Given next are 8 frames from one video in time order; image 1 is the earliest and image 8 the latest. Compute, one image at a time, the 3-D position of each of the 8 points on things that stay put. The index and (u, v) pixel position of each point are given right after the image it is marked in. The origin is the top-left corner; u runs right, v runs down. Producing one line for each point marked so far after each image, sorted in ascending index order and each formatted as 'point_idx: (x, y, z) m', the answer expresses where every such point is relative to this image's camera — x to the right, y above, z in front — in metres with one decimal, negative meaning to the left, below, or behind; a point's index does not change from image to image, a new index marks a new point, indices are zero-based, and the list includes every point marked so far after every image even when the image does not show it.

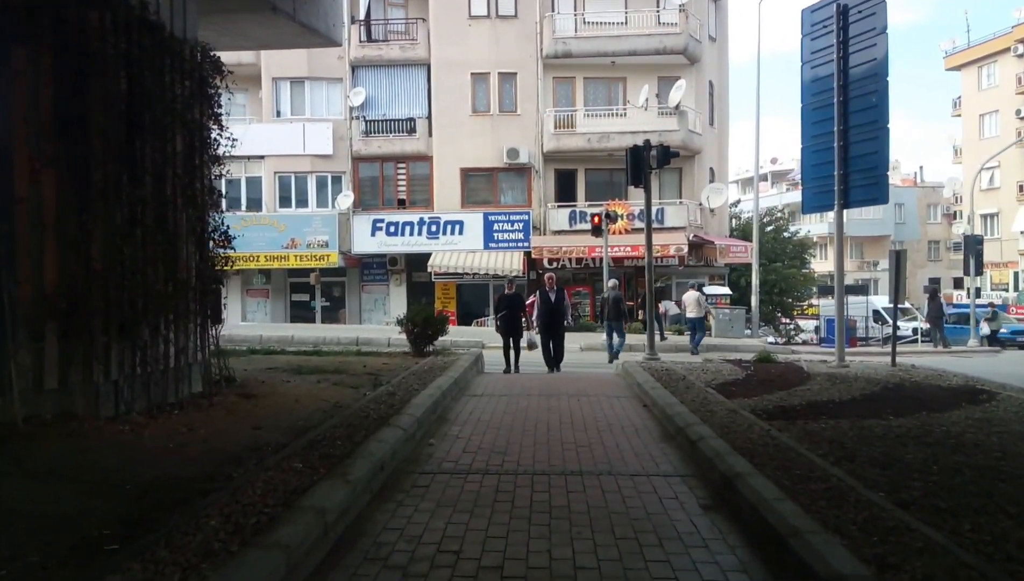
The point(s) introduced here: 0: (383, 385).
0: (-1.7, -1.2, +10.2) m
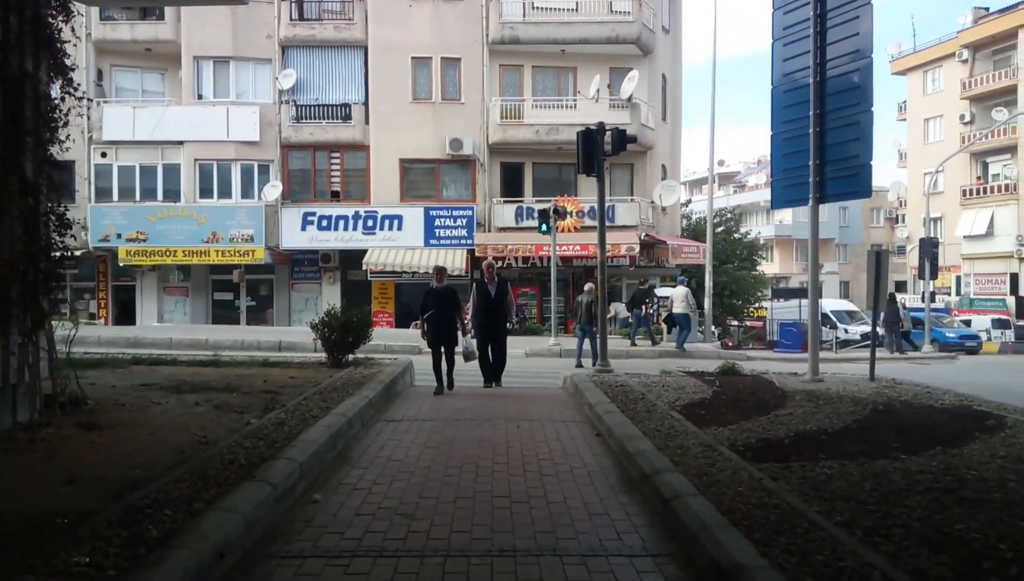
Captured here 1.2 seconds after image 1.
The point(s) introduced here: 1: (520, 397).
0: (-2.5, -1.3, +8.2) m
1: (+0.1, -1.4, +10.3) m
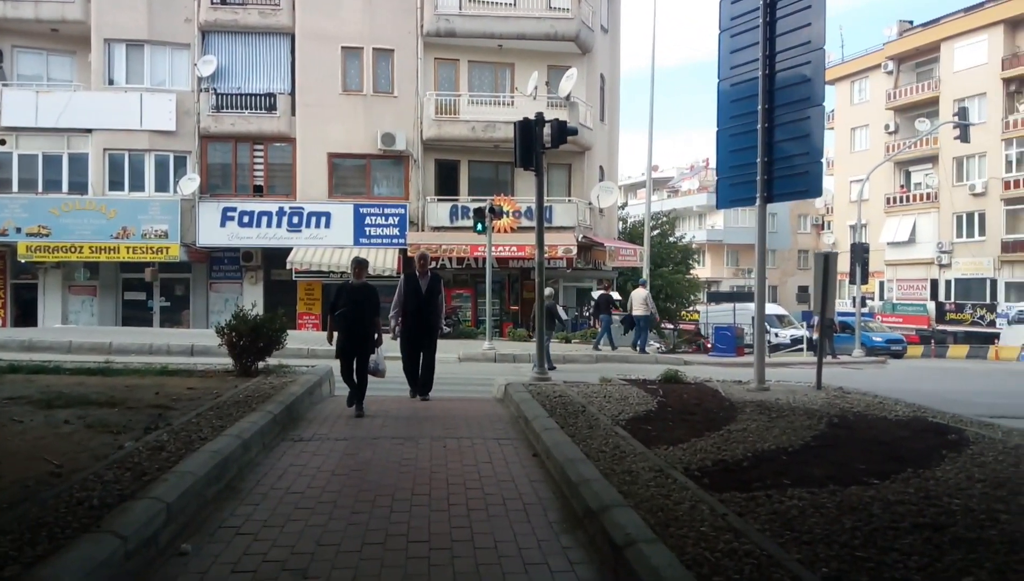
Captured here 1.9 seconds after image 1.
0: (-3.2, -1.3, +7.1) m
1: (-0.8, -1.4, +9.3) m
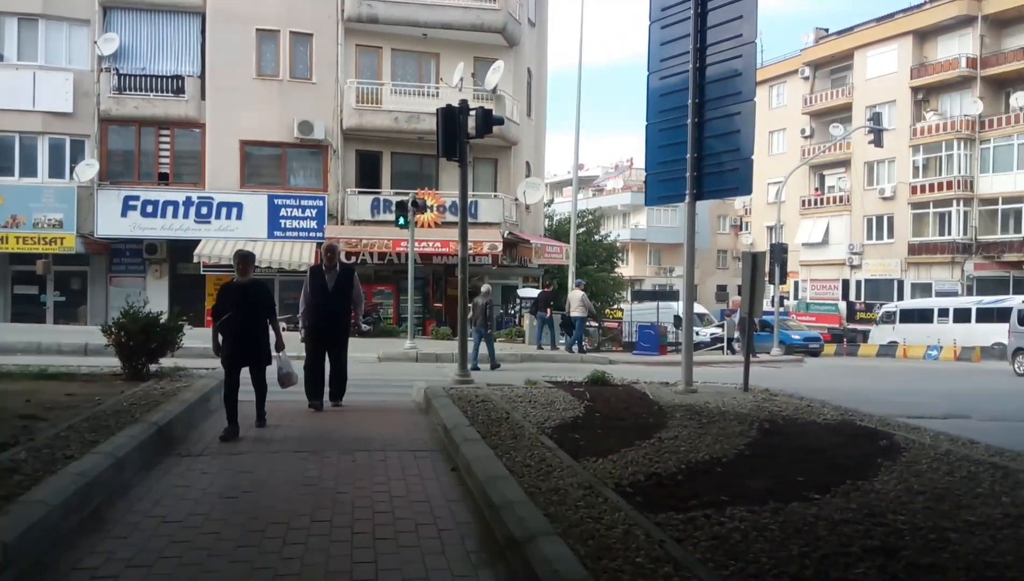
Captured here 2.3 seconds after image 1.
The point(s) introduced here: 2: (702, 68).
0: (-3.9, -1.2, +6.1) m
1: (-1.7, -1.4, +8.6) m
2: (+2.7, +3.2, +11.2) m
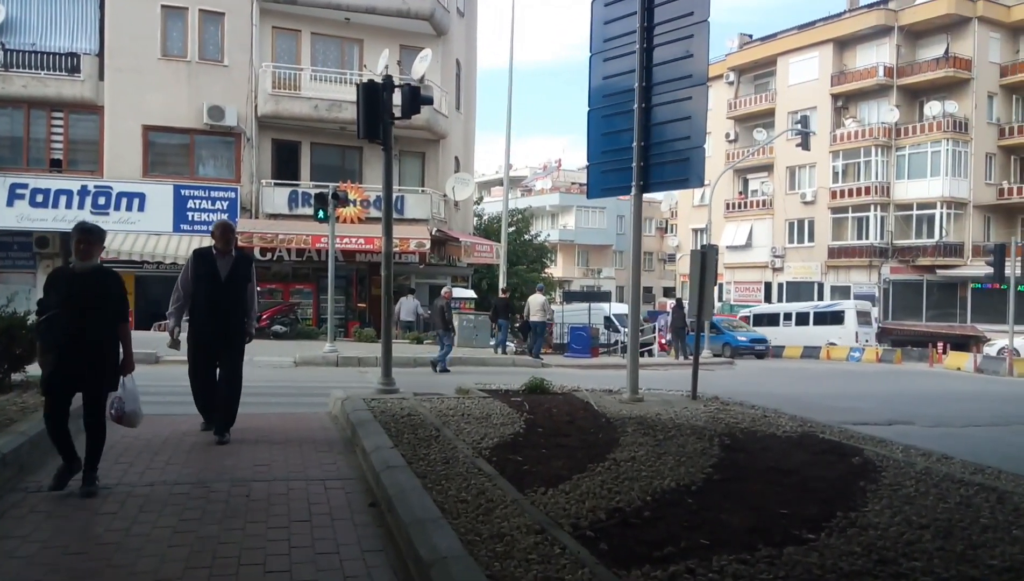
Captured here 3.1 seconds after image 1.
0: (-4.3, -1.2, +4.6) m
1: (-2.4, -1.4, +7.3) m
2: (+1.8, +3.2, +10.3) m
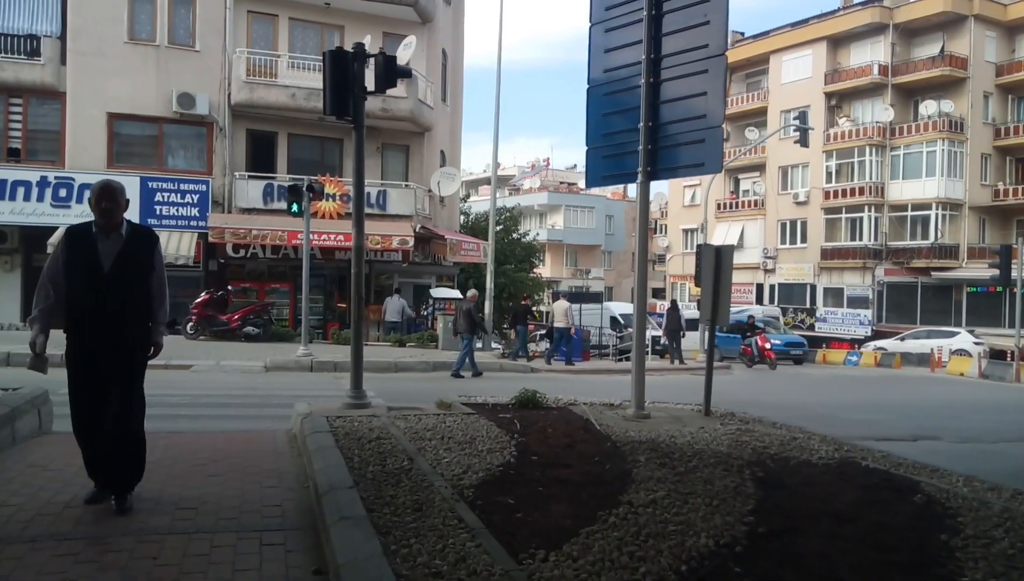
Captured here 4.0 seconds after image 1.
0: (-4.4, -1.2, +3.3) m
1: (-2.4, -1.4, +6.0) m
2: (+1.7, +3.2, +9.1) m
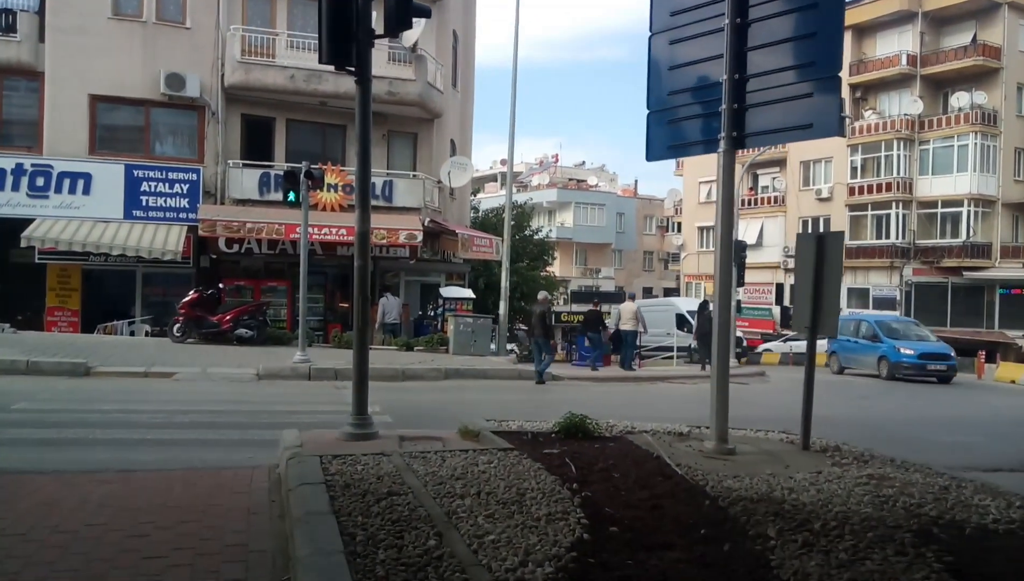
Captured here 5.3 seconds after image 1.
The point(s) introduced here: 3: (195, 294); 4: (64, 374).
0: (-4.0, -1.1, +1.4) m
1: (-2.1, -1.4, +4.1) m
2: (+2.1, +3.2, +7.2) m
3: (-7.8, -0.1, +19.1) m
4: (-8.3, -1.5, +14.3) m
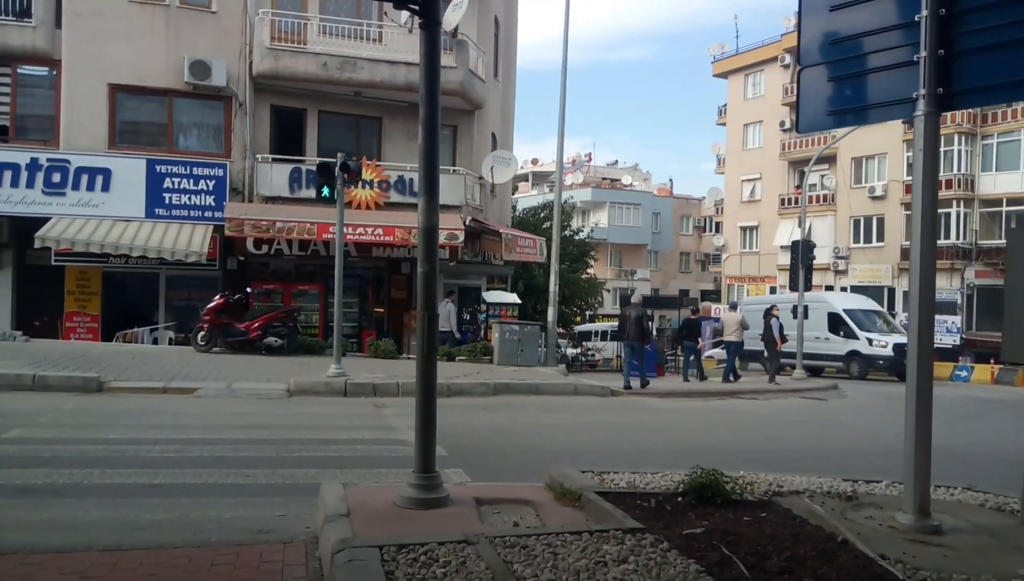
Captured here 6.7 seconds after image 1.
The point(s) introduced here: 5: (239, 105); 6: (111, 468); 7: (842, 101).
0: (-3.4, -1.2, -0.2) m
1: (-1.4, -1.5, +2.4) m
2: (+2.9, +3.1, +5.3) m
3: (-6.6, -0.2, +17.6) m
4: (-7.3, -1.6, +12.8) m
5: (-7.0, +4.8, +19.9) m
6: (-3.9, -1.7, +7.6) m
7: (+2.7, +1.4, +5.6) m
